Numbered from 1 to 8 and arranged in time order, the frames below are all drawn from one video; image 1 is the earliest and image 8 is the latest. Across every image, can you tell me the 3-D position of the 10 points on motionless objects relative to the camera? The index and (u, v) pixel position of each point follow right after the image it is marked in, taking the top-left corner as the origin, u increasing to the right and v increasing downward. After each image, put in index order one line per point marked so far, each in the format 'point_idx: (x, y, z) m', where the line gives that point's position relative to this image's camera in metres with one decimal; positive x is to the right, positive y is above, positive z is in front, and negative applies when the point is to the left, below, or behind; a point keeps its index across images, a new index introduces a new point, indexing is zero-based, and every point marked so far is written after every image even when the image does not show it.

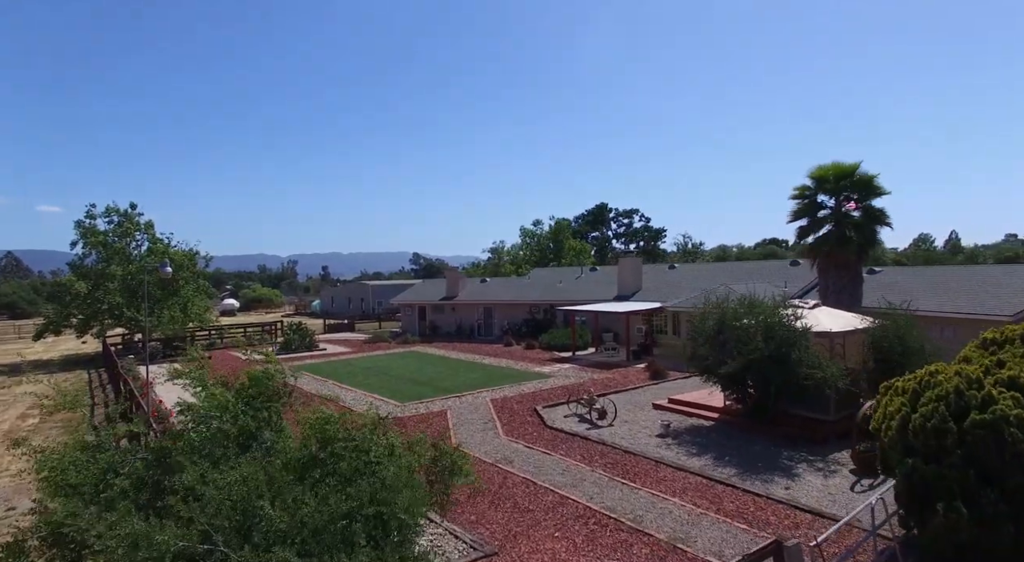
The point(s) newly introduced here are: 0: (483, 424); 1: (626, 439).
0: (-0.8, -4.0, +18.6) m
1: (+2.8, -3.9, +16.6) m
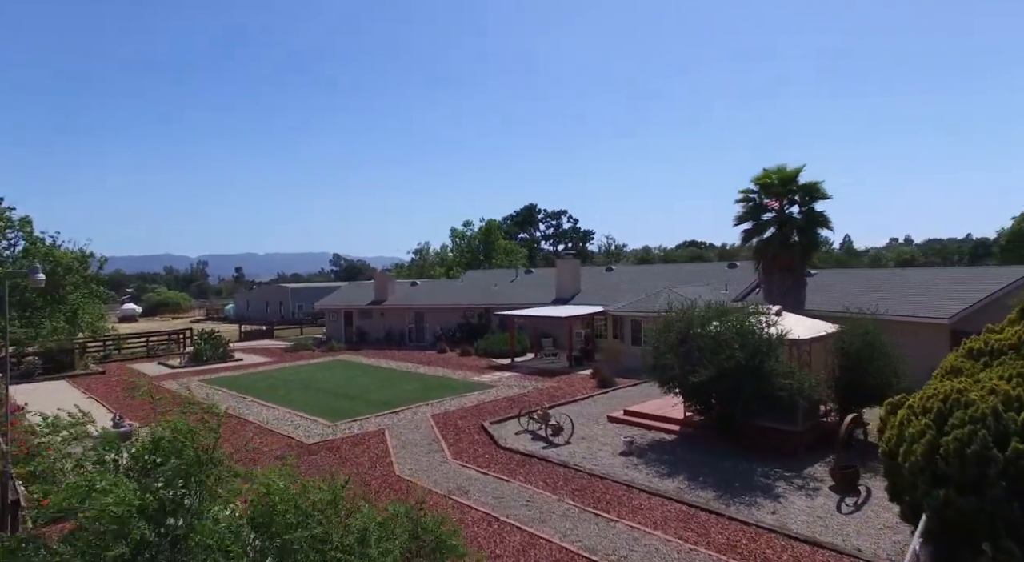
0: (-2.1, -4.1, +16.7) m
1: (+1.7, -4.0, +15.1) m
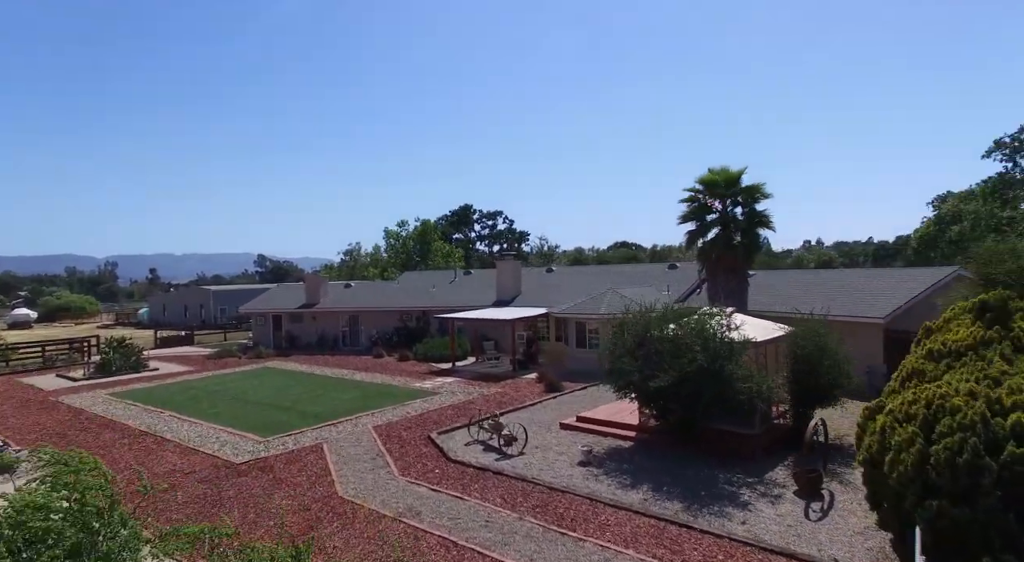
0: (-3.3, -4.1, +15.5) m
1: (+0.7, -4.0, +14.3) m
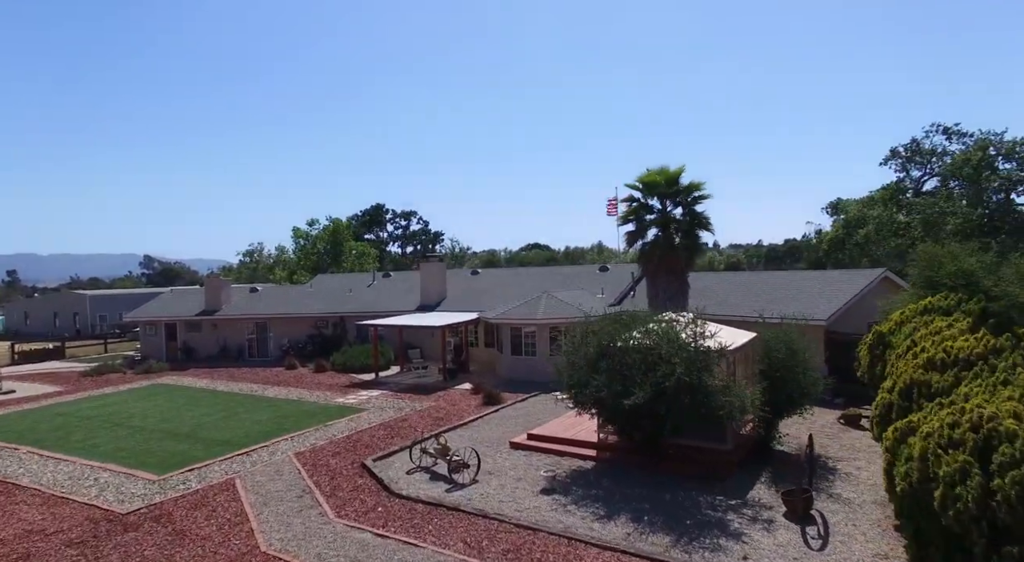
0: (-4.2, -4.2, +13.1) m
1: (-0.1, -4.1, +12.4) m
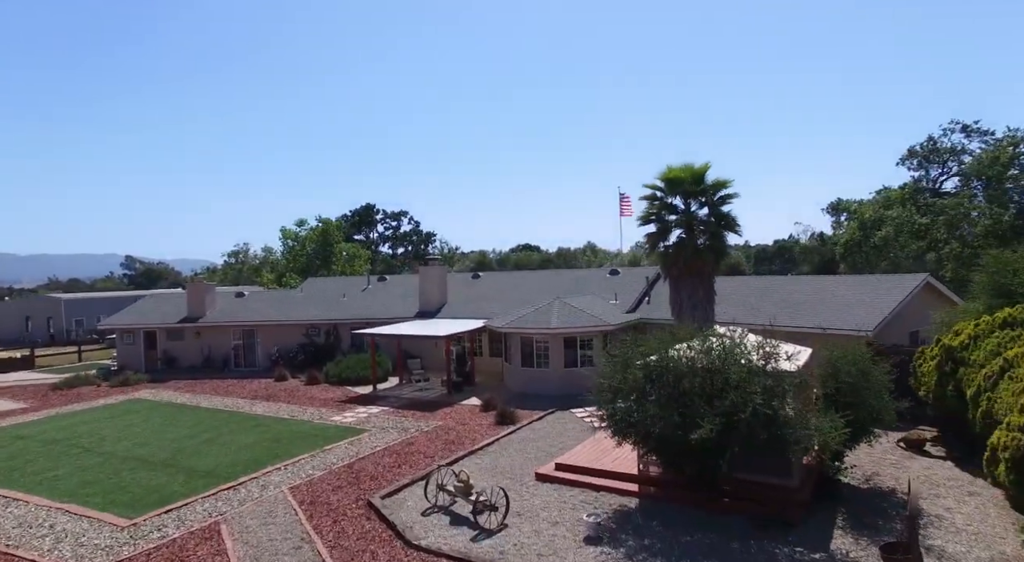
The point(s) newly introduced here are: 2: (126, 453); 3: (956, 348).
0: (-3.6, -4.4, +11.0) m
1: (+0.5, -4.3, +10.4) m
2: (-9.7, -4.3, +16.8) m
3: (+9.6, -1.5, +14.4) m
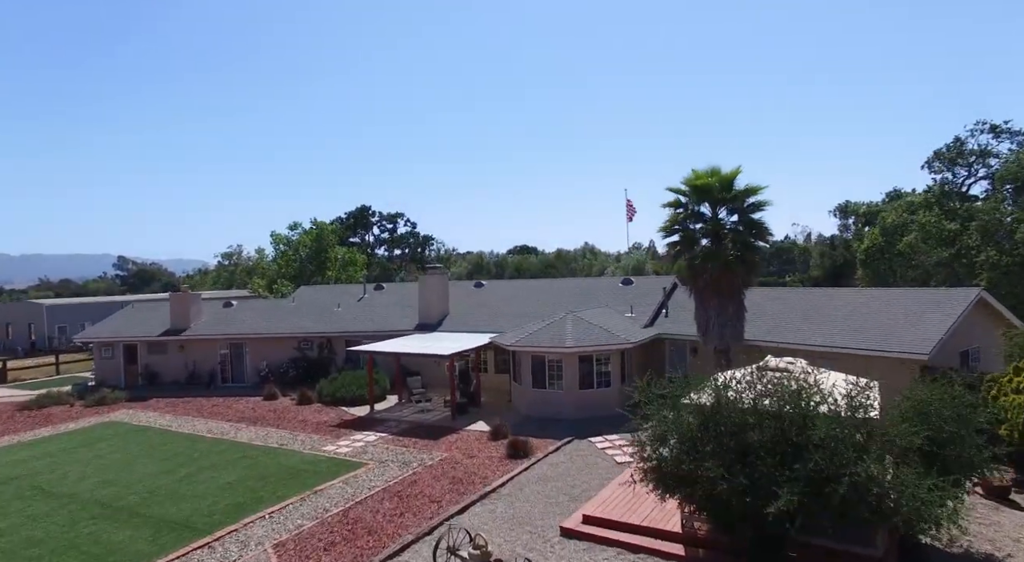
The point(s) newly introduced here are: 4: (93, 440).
0: (-3.2, -4.8, +8.9) m
1: (+1.0, -4.7, +8.4) m
2: (-9.3, -4.7, +14.8) m
3: (+10.0, -1.9, +12.4) m
4: (-12.5, -4.7, +20.0) m
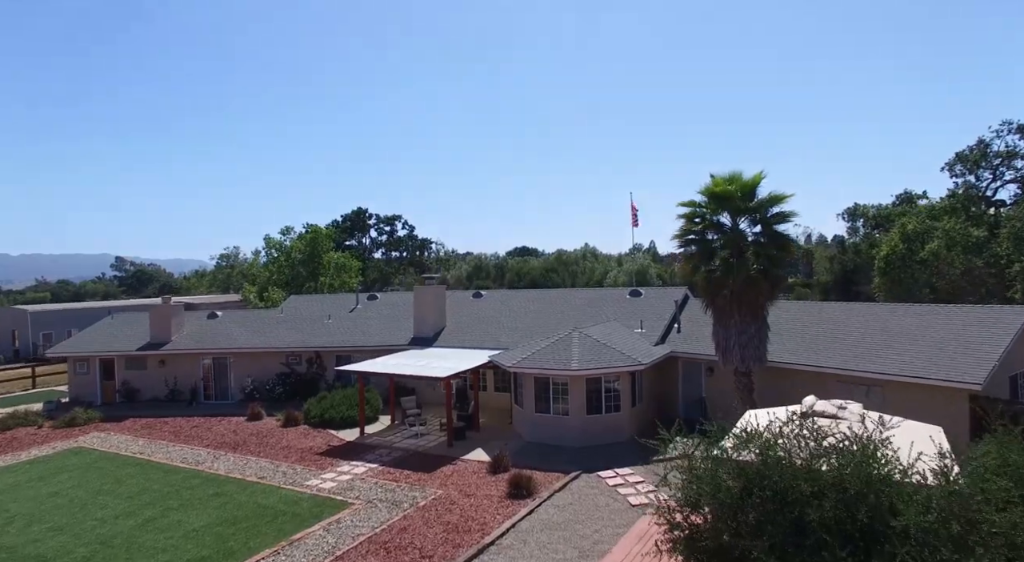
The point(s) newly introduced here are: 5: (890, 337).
0: (-3.1, -5.3, +7.2) m
1: (+1.0, -5.2, +6.7) m
2: (-9.3, -5.2, +13.0) m
3: (+10.0, -2.4, +10.7) m
4: (-12.4, -5.2, +18.3) m
5: (+10.5, -1.6, +18.5) m
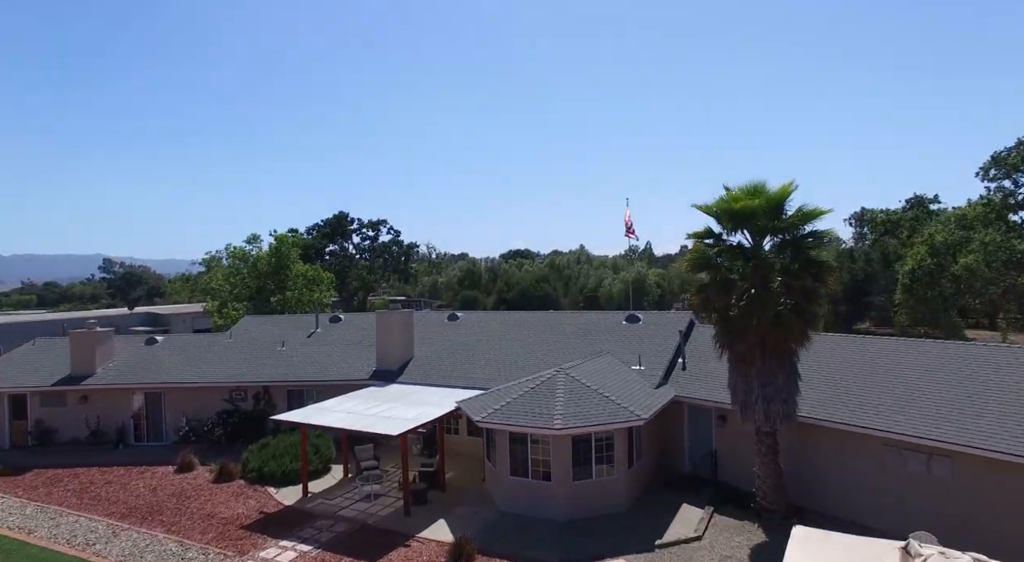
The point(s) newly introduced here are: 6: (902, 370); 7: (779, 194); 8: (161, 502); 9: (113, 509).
0: (-3.8, -6.1, +3.4) m
1: (+0.3, -6.0, +2.9) m
2: (-10.0, -6.0, +9.2) m
3: (+9.3, -3.2, +7.0) m
4: (-13.2, -6.0, +14.5) m
5: (+9.8, -2.4, +14.8) m
6: (+9.2, -2.2, +16.2) m
7: (+6.0, +2.0, +14.9) m
8: (-9.6, -6.0, +18.6) m
9: (-10.6, -6.1, +17.9) m
